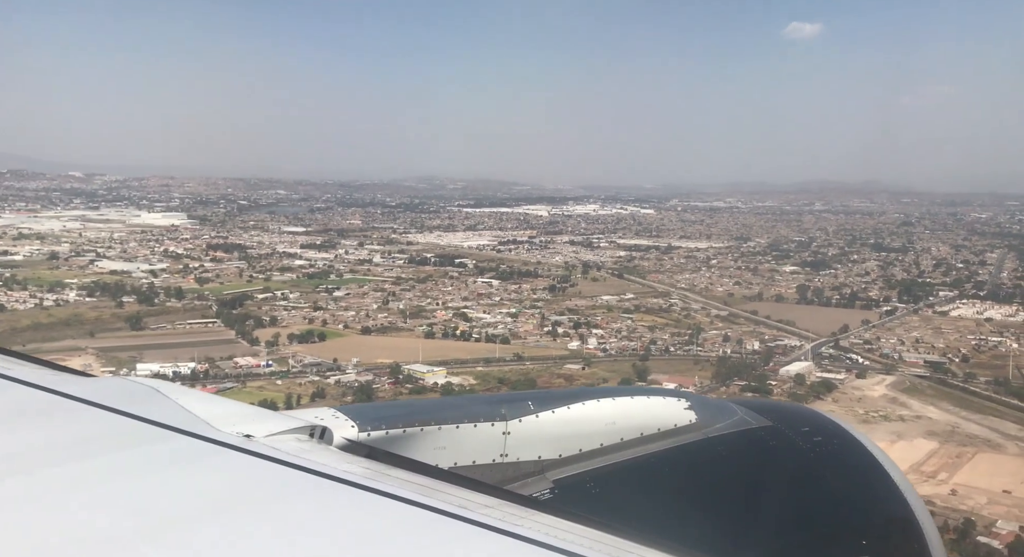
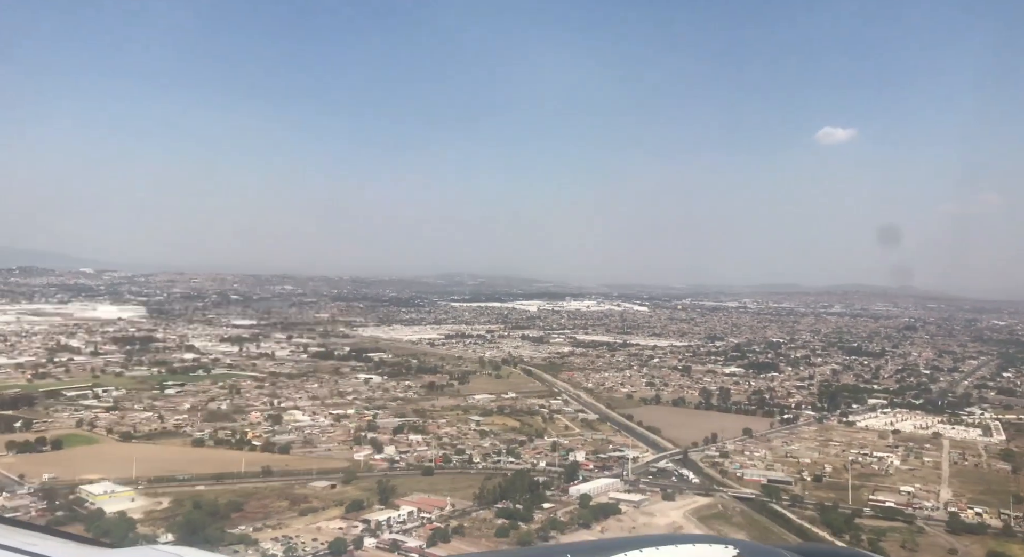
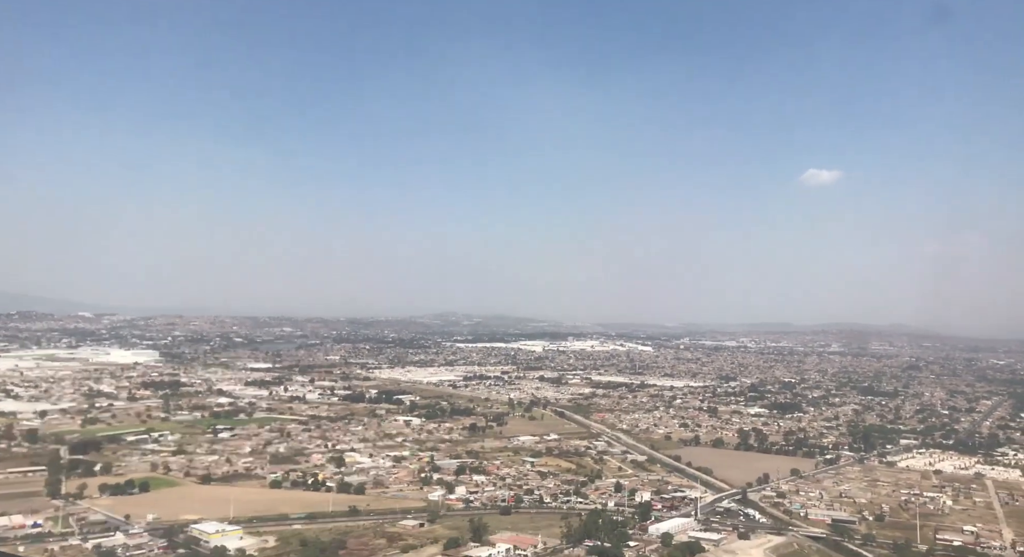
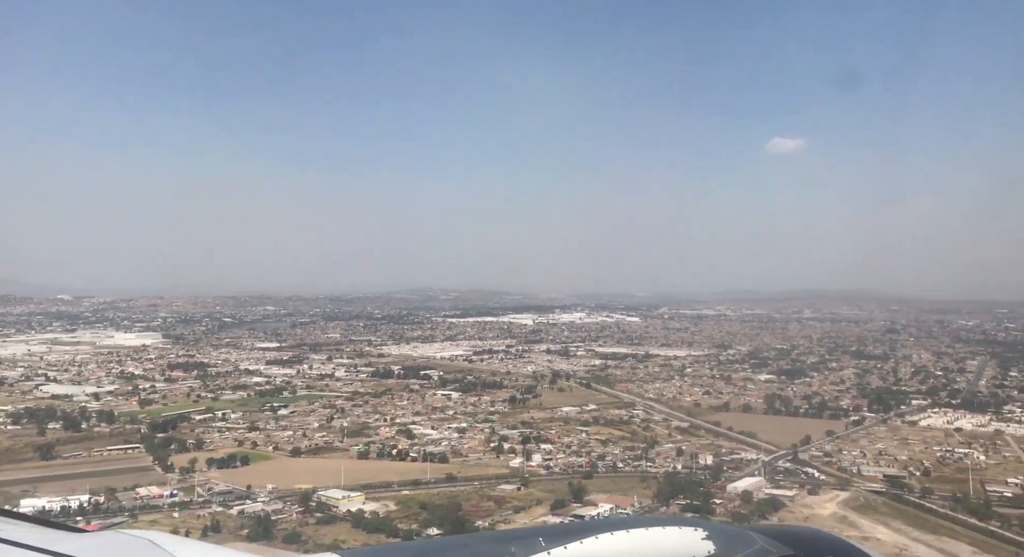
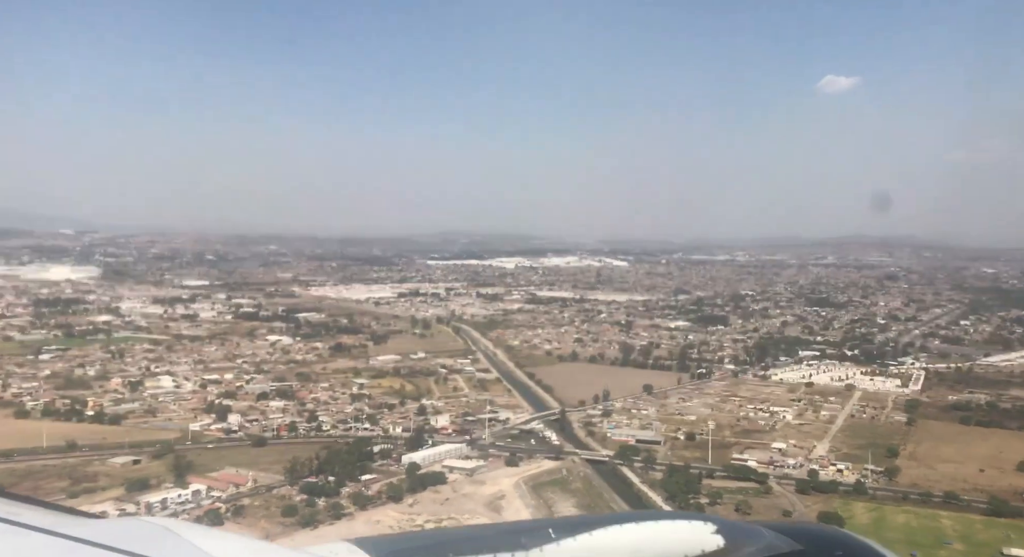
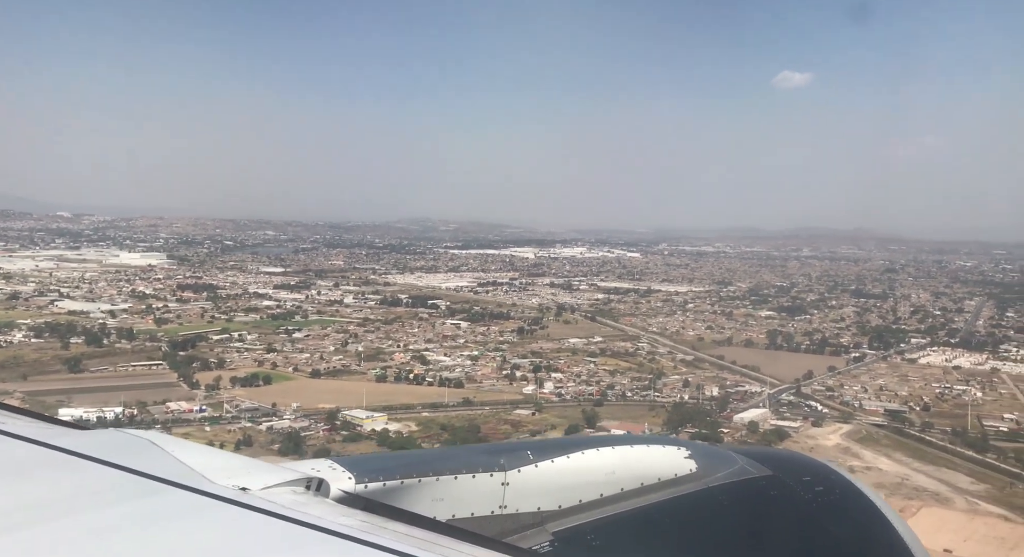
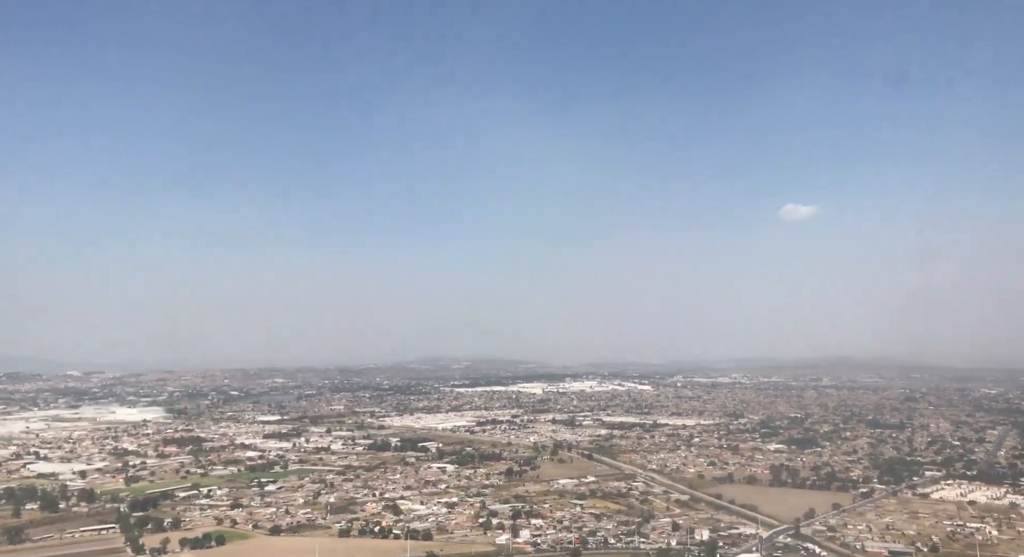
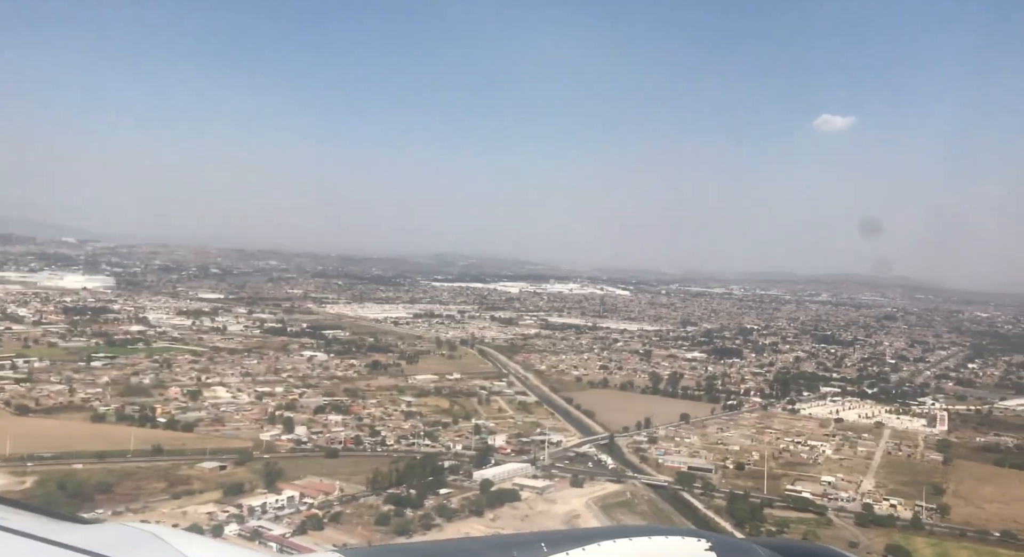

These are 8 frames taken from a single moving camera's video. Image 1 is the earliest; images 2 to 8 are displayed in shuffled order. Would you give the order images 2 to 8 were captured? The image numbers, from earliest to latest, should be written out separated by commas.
6, 4, 7, 3, 2, 8, 5
